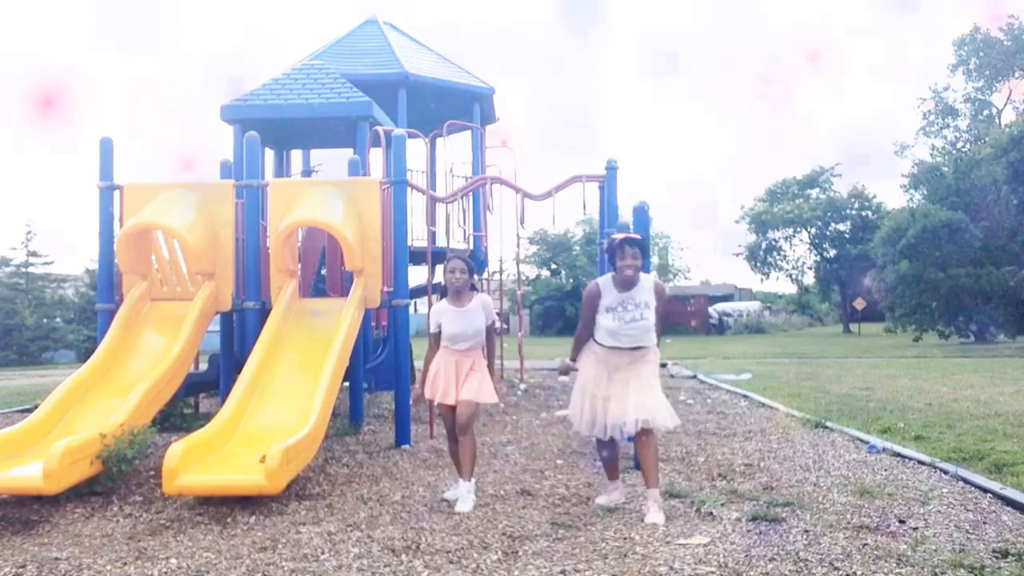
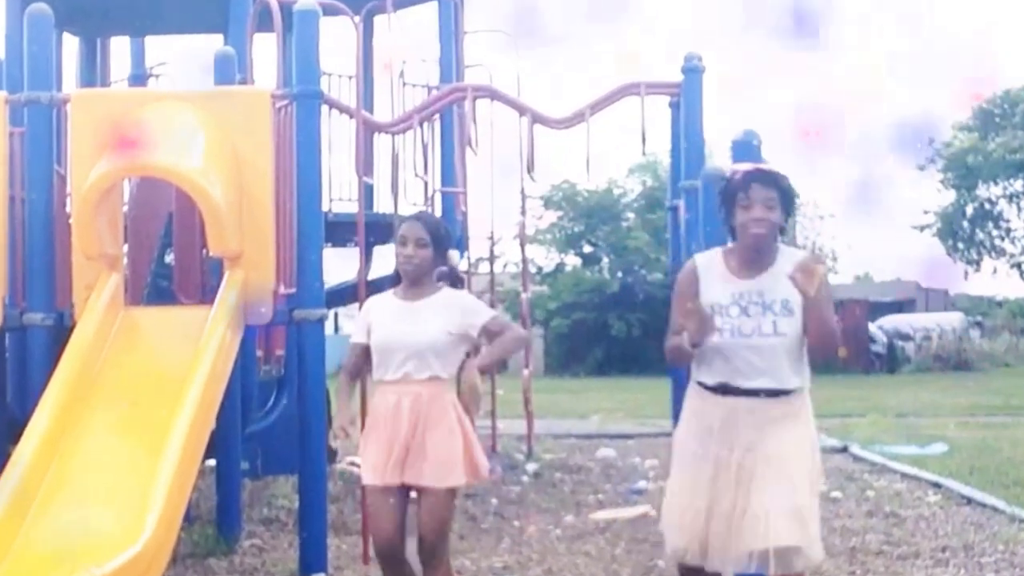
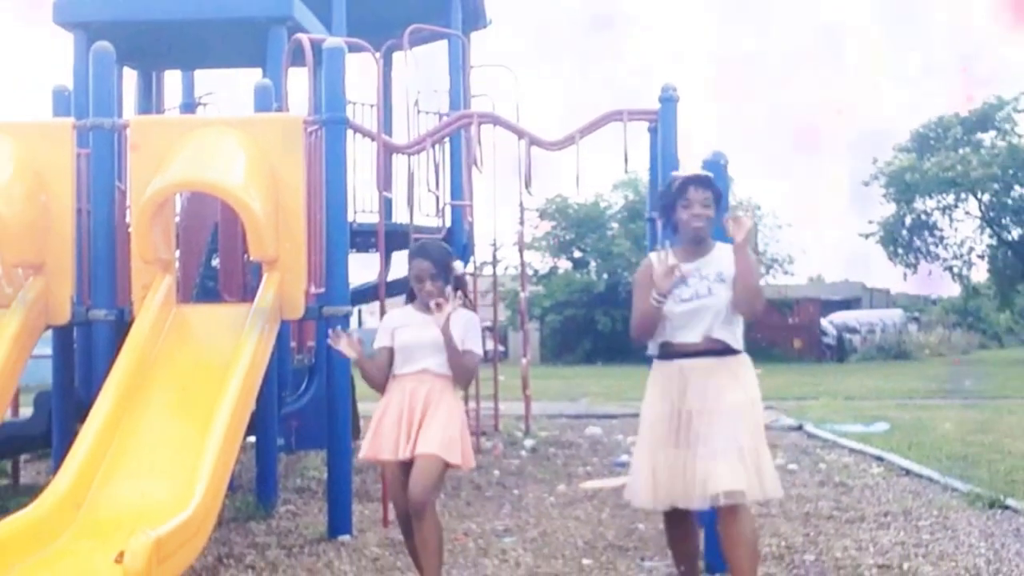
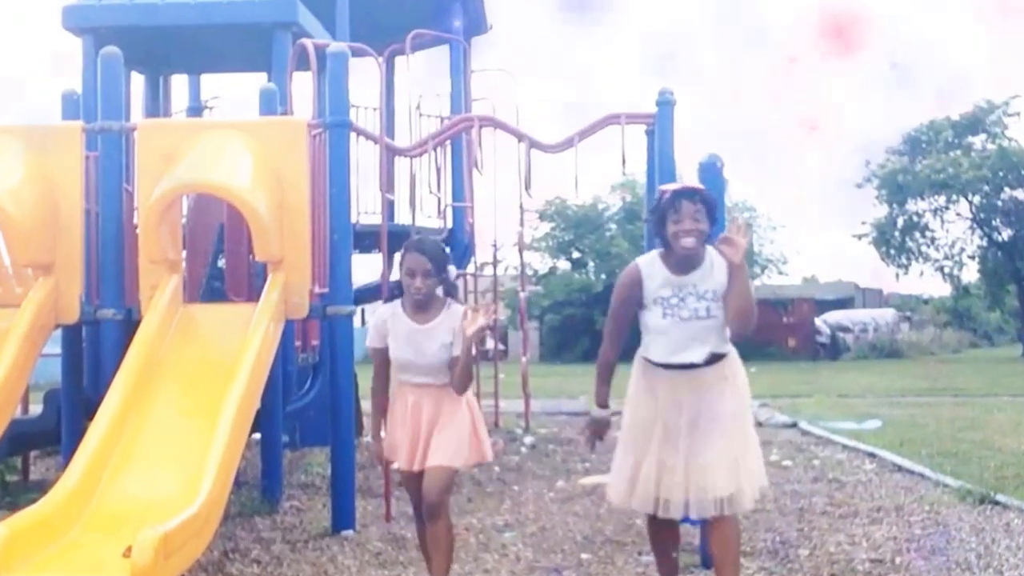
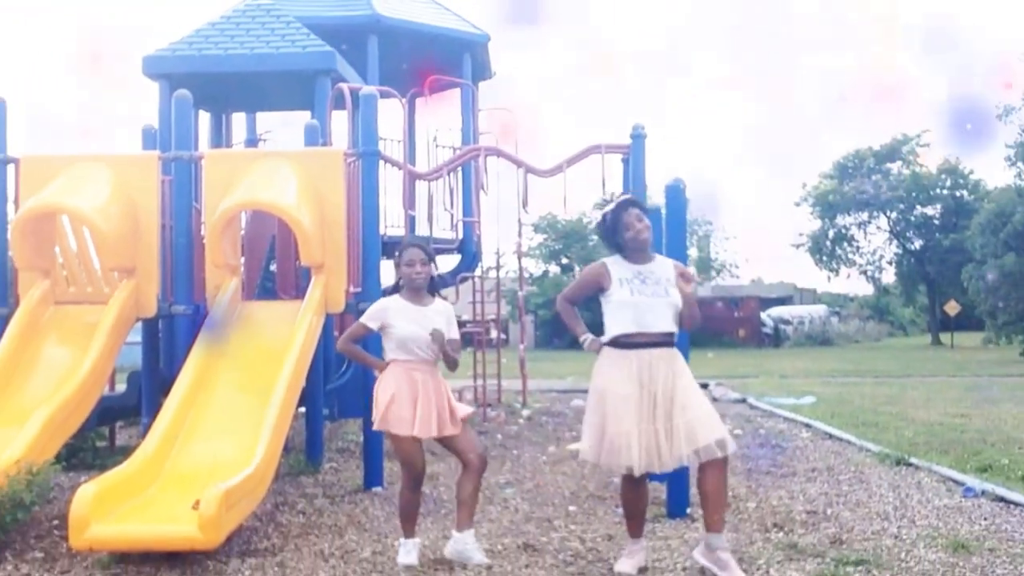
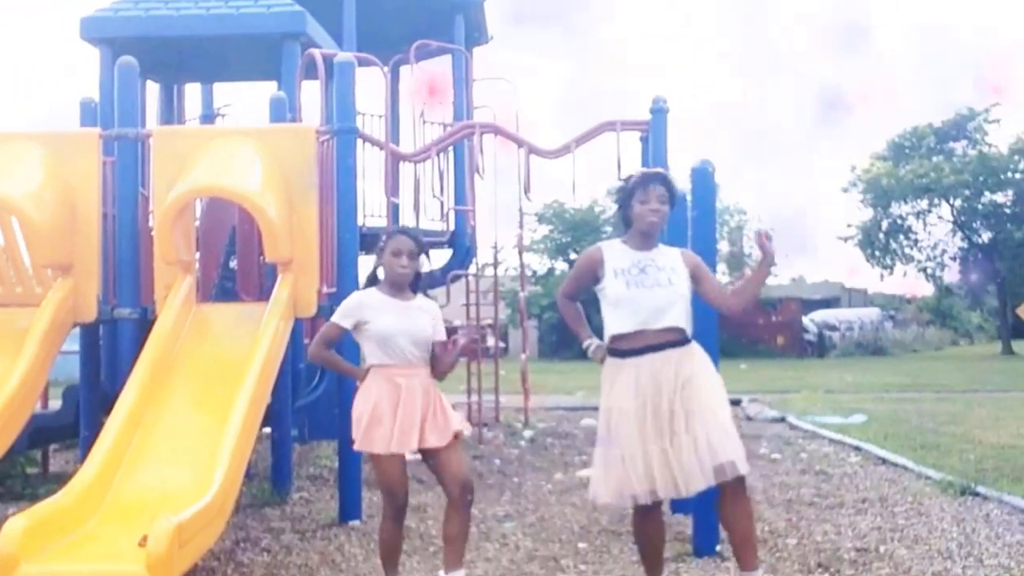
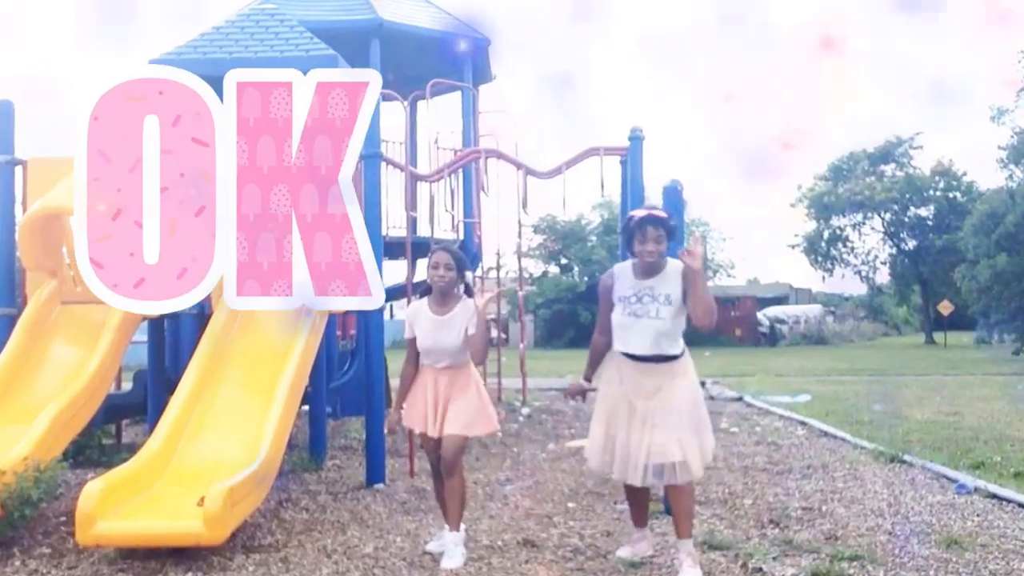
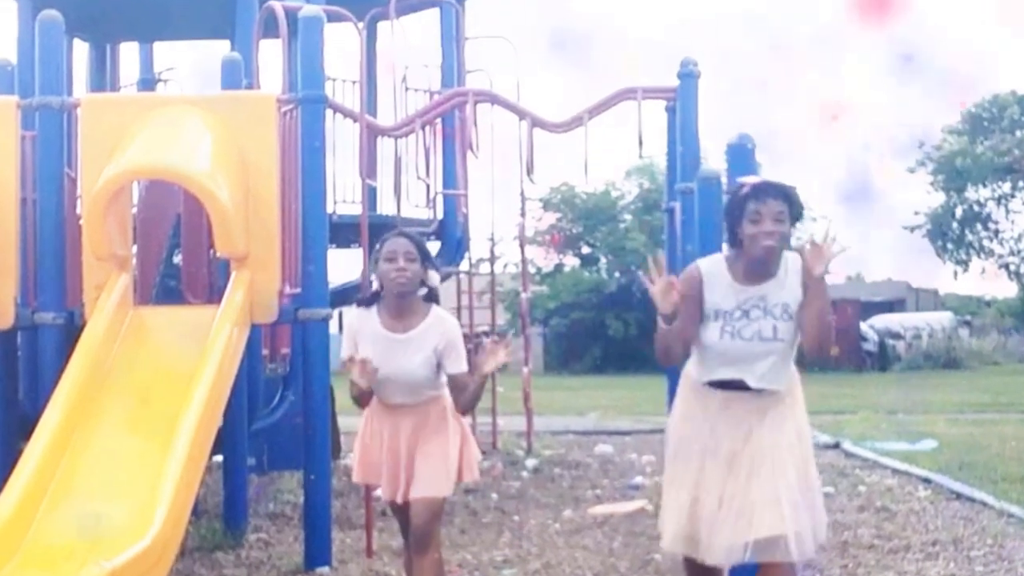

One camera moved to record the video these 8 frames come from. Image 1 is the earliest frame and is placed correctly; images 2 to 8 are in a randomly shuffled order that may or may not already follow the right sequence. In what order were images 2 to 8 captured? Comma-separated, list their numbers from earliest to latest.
7, 4, 8, 3, 2, 6, 5
